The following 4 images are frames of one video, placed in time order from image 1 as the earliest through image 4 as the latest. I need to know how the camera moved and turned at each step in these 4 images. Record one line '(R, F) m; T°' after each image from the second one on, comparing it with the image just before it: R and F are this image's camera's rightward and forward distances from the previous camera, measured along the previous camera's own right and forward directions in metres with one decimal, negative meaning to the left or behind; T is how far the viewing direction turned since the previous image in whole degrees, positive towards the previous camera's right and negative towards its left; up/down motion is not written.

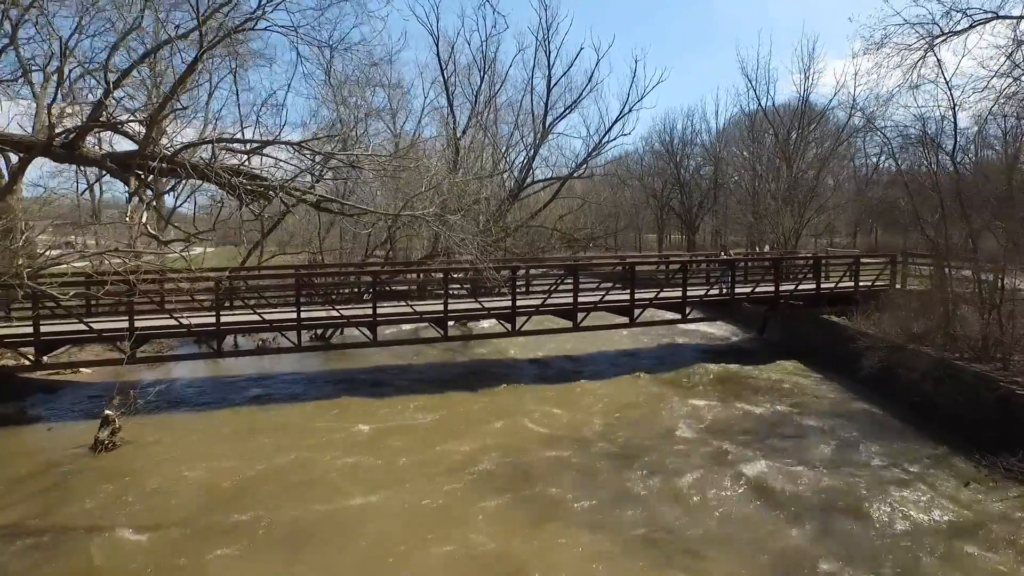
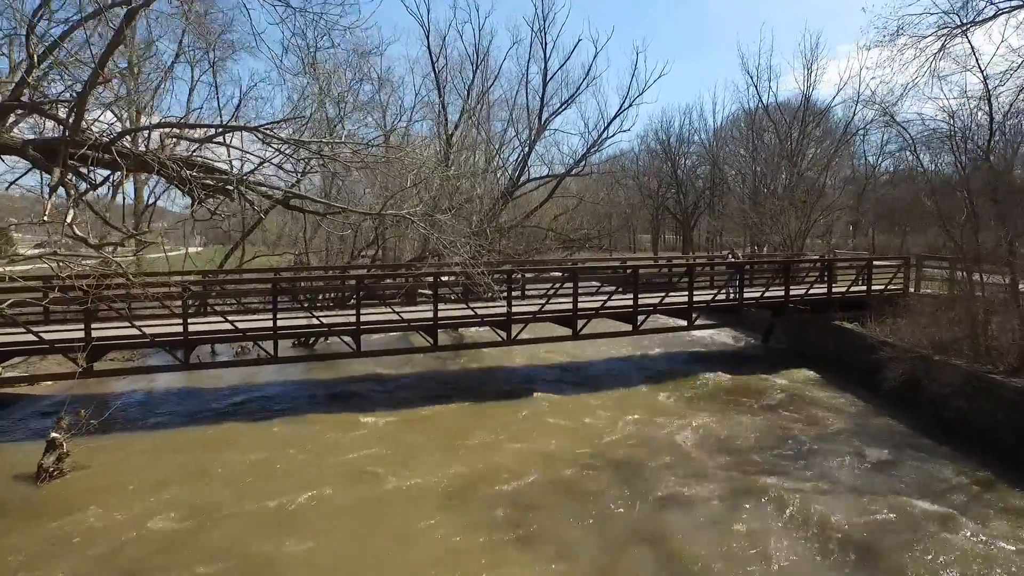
(-0.1, +0.8) m; +1°
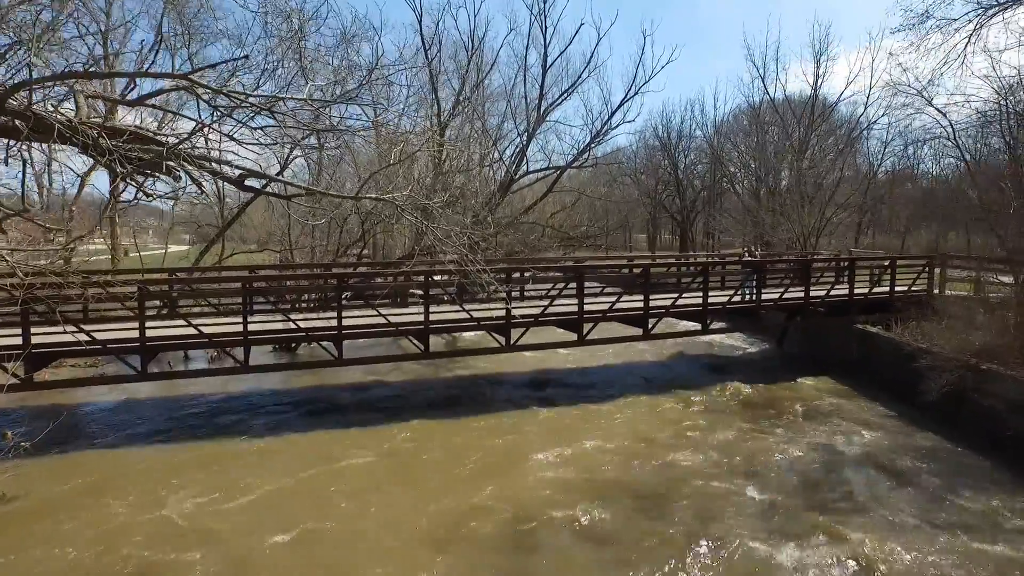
(-0.1, +0.9) m; +1°
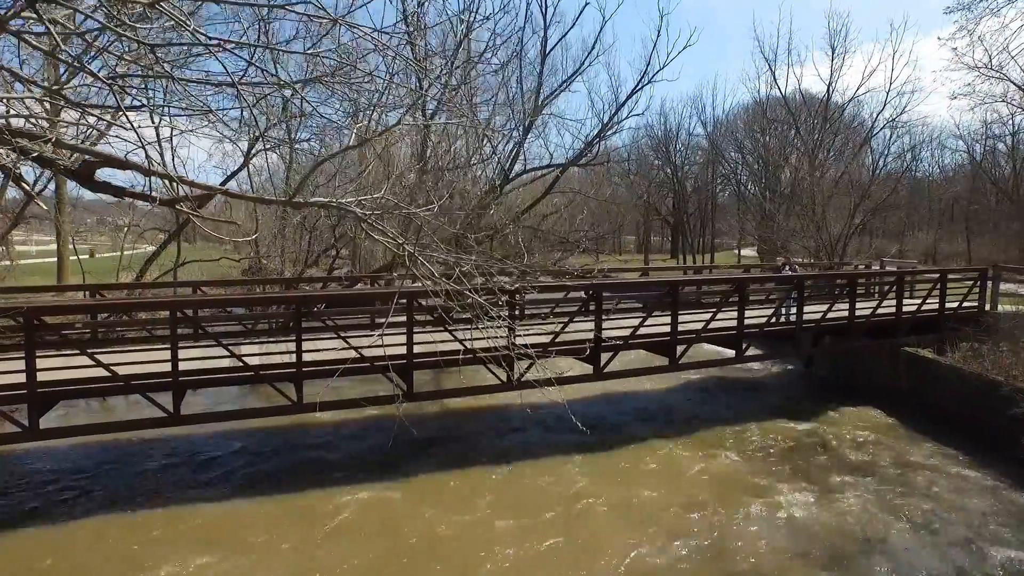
(-0.3, +1.7) m; +2°
